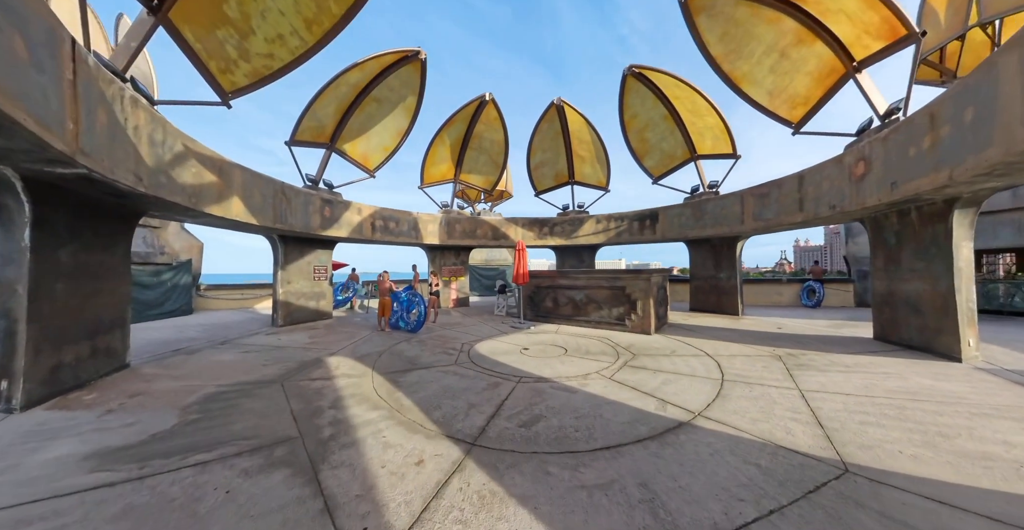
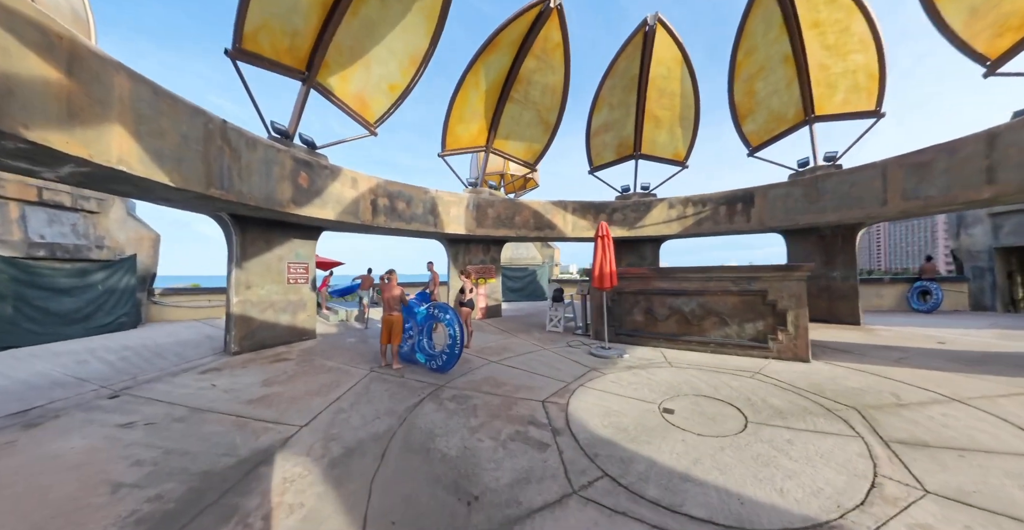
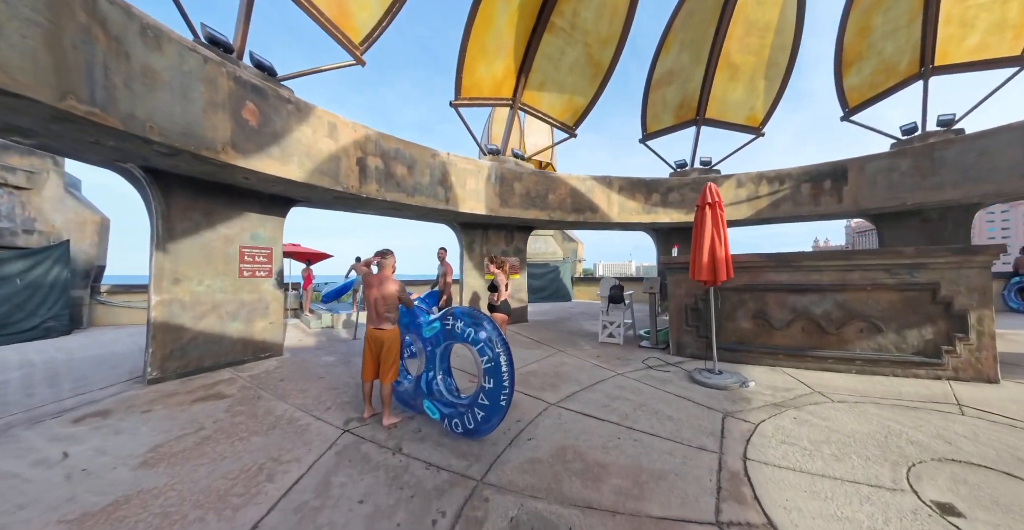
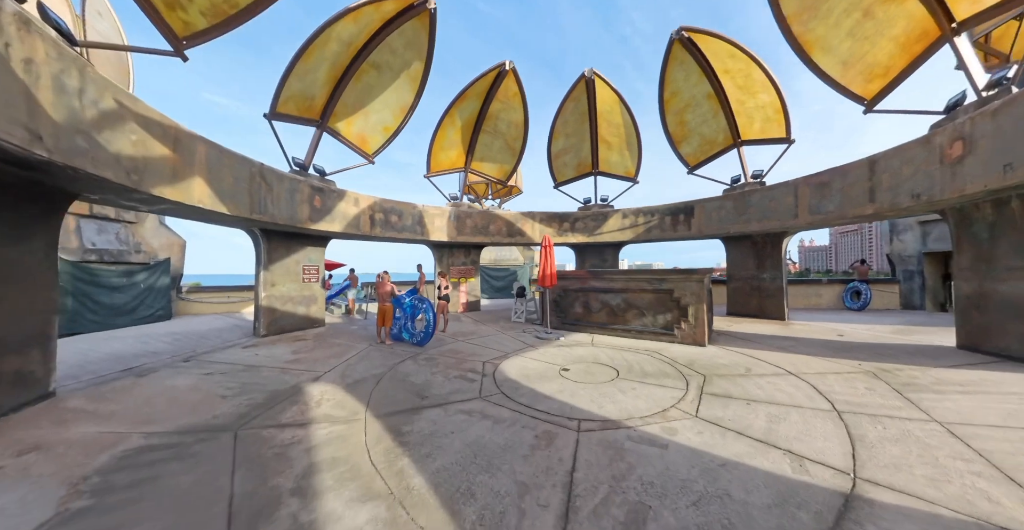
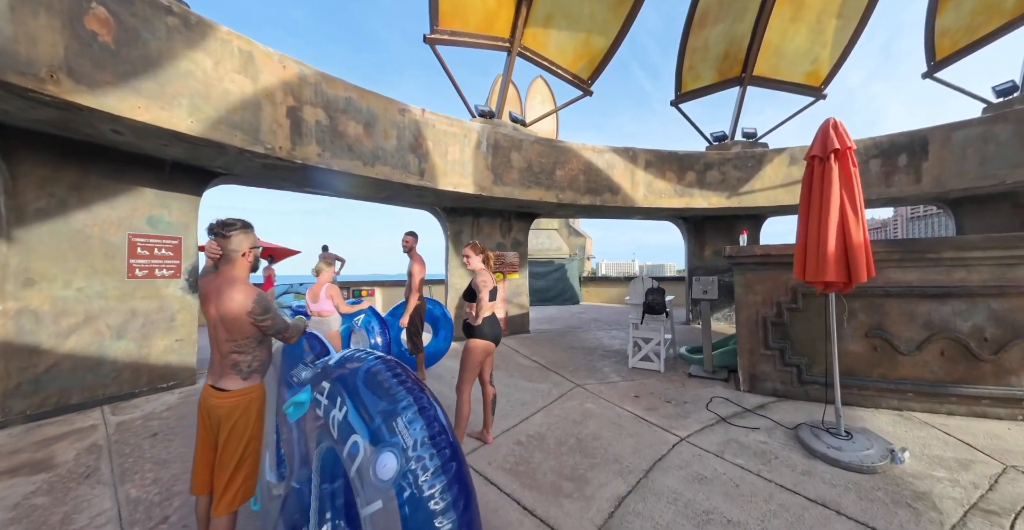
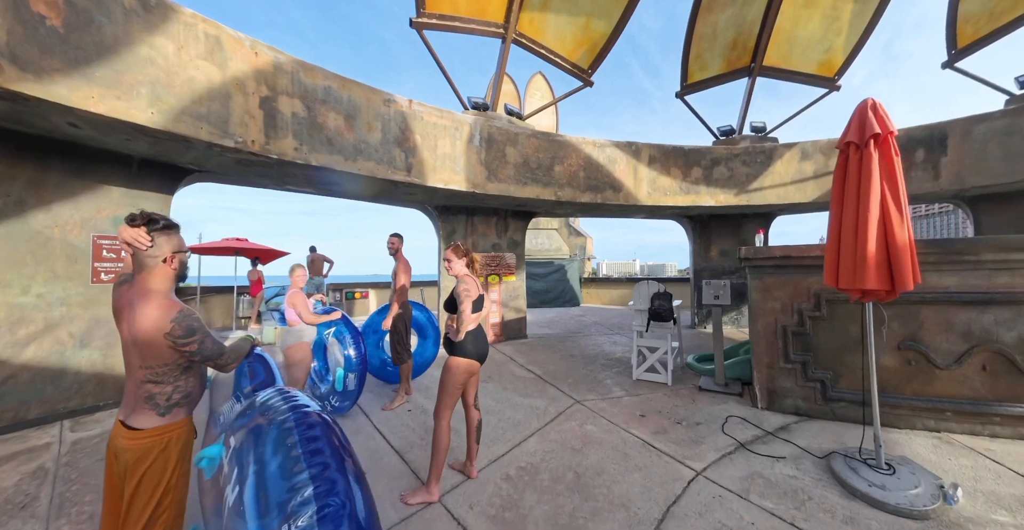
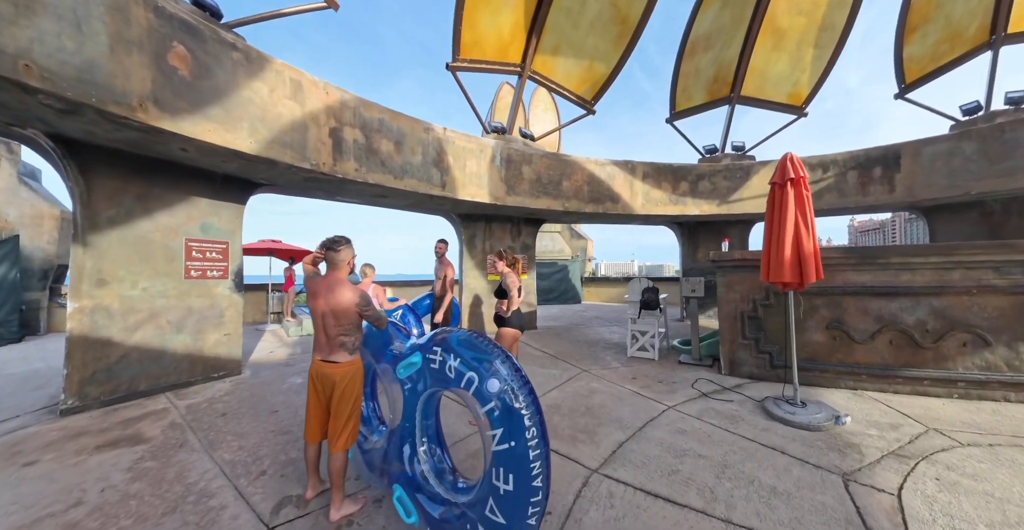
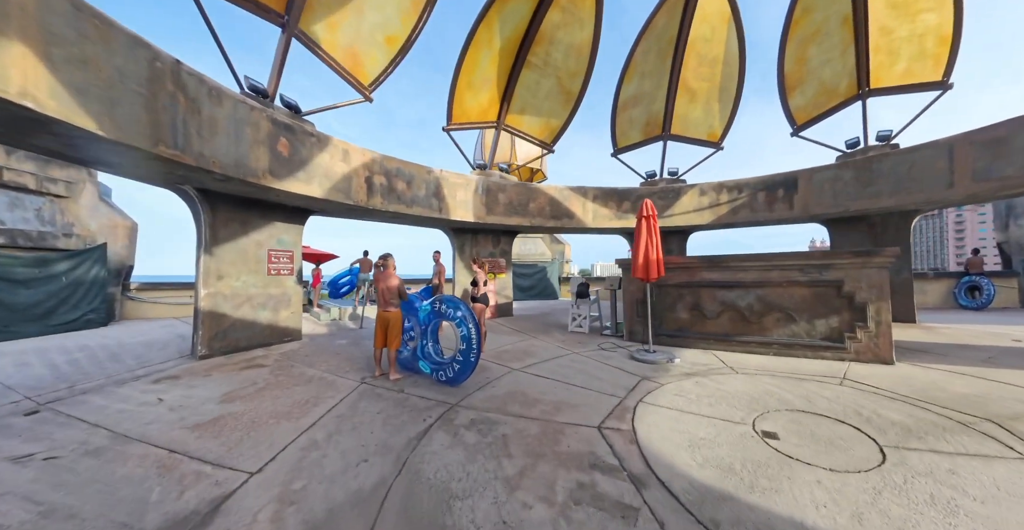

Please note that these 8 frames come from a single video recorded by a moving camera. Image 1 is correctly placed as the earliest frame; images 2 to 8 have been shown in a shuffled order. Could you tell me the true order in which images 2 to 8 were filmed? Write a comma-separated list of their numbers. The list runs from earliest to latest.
4, 2, 8, 3, 7, 5, 6
